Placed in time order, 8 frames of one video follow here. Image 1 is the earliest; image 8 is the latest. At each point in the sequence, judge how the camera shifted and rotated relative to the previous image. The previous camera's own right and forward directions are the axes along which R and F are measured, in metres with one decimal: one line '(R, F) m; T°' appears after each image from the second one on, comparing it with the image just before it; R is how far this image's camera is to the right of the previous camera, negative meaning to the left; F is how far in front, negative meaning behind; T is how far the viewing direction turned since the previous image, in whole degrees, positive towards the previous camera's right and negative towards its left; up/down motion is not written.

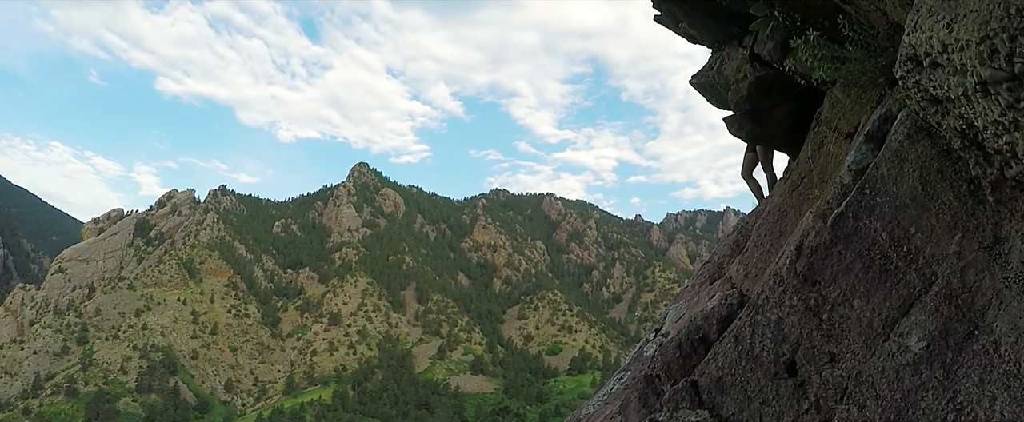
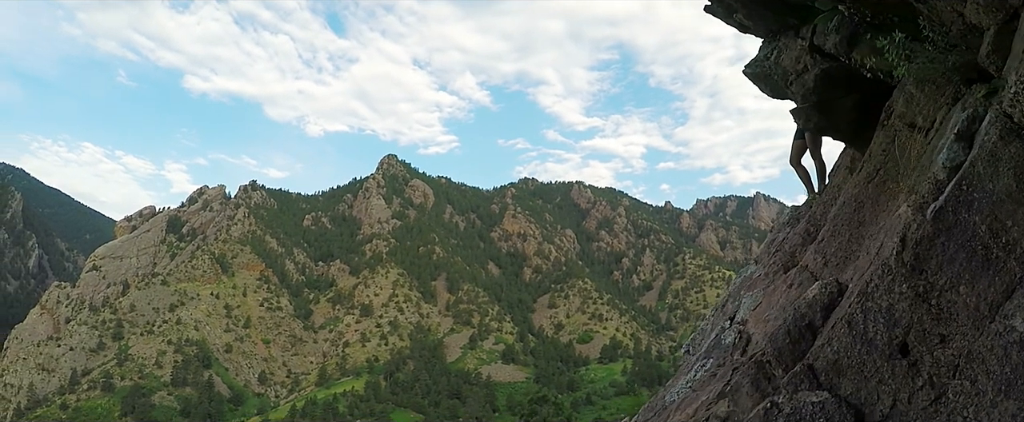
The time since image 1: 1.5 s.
(+0.1, 0.0) m; -2°
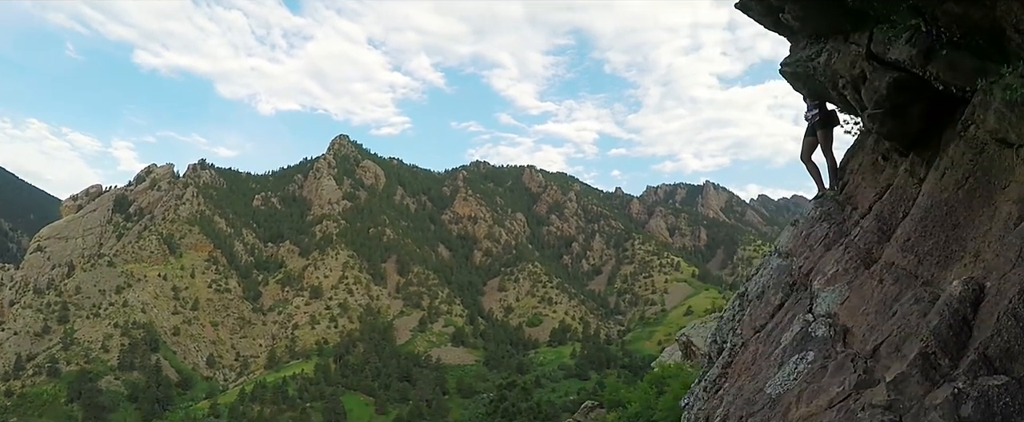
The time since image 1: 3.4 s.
(-0.3, 0.0) m; +4°
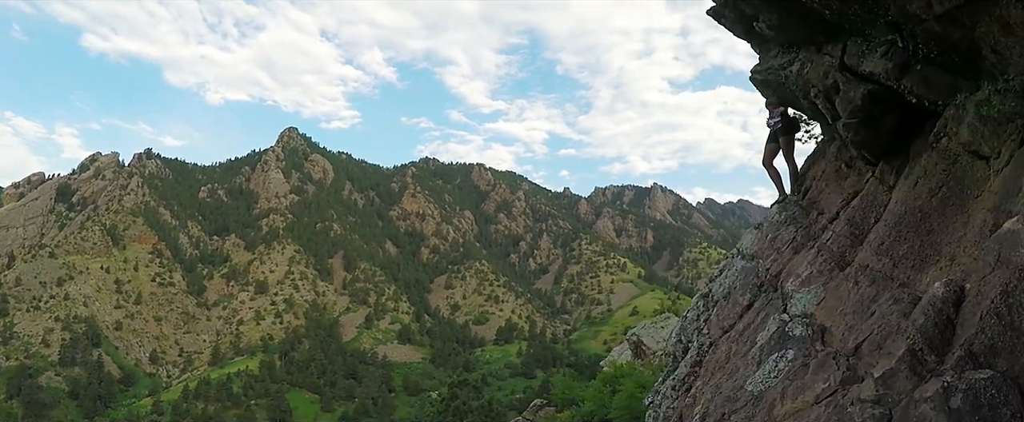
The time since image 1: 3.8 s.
(-0.4, 0.0) m; +5°
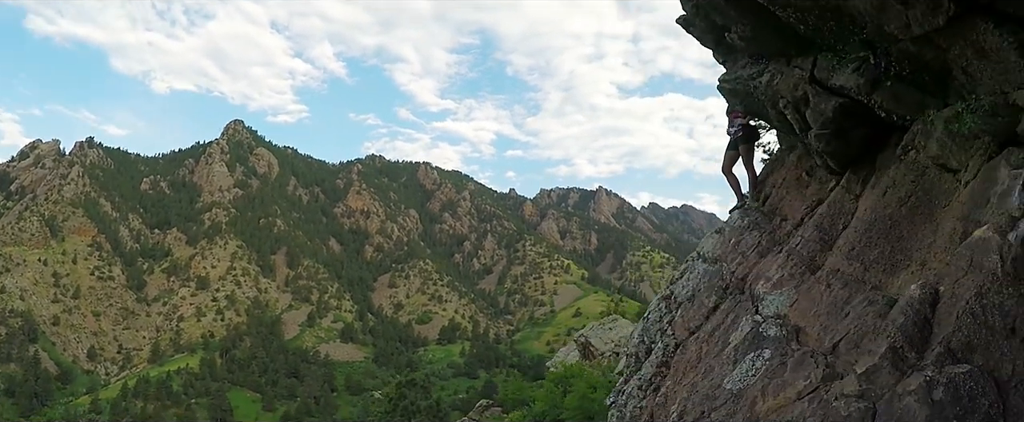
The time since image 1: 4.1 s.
(-0.4, 0.0) m; +5°
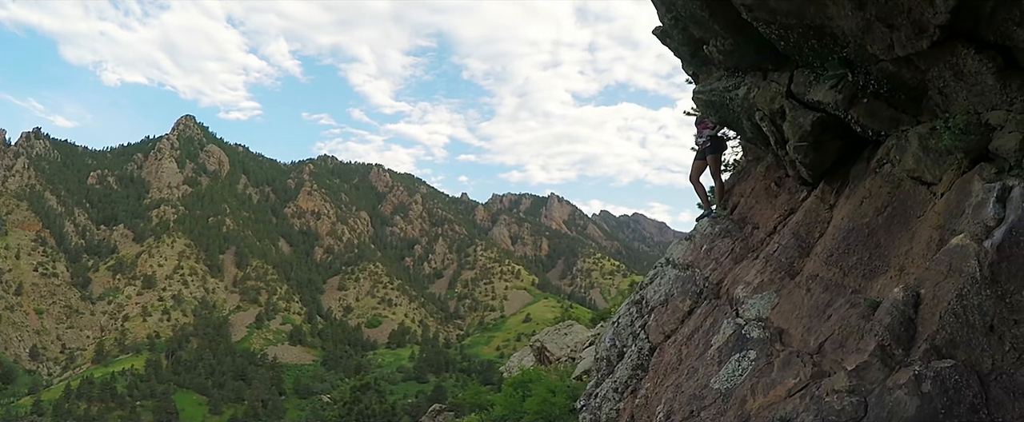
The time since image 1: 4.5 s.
(-0.4, 0.0) m; +4°
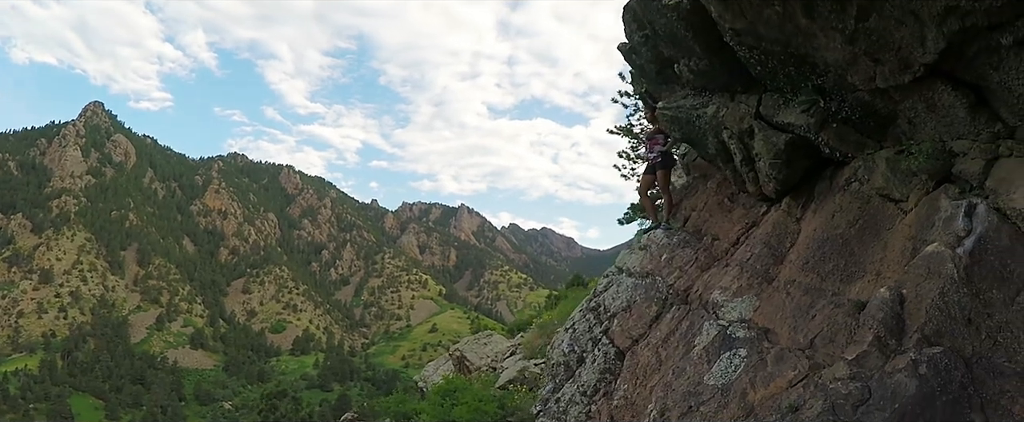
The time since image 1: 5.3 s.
(-1.0, 0.0) m; +8°
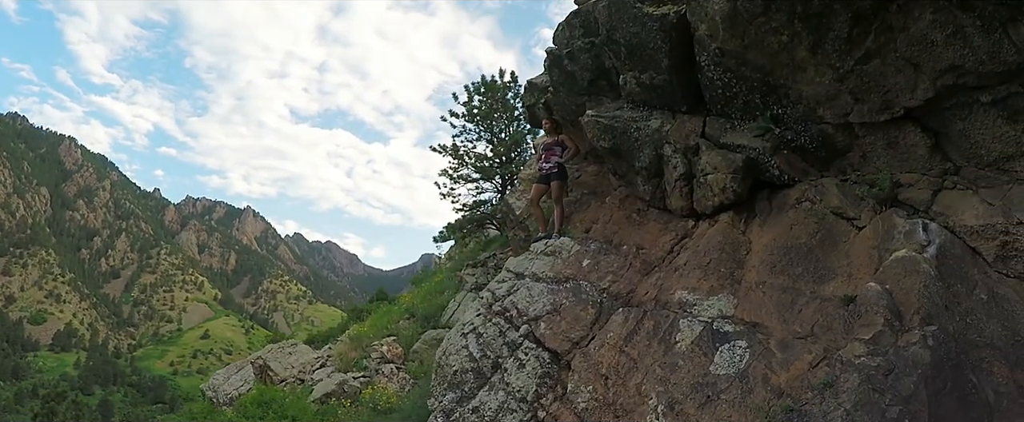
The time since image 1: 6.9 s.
(-2.7, +0.2) m; +20°
